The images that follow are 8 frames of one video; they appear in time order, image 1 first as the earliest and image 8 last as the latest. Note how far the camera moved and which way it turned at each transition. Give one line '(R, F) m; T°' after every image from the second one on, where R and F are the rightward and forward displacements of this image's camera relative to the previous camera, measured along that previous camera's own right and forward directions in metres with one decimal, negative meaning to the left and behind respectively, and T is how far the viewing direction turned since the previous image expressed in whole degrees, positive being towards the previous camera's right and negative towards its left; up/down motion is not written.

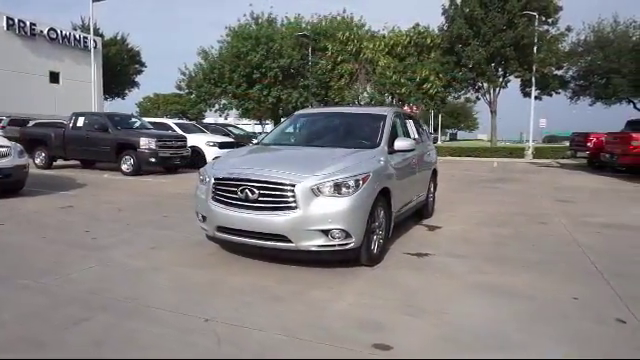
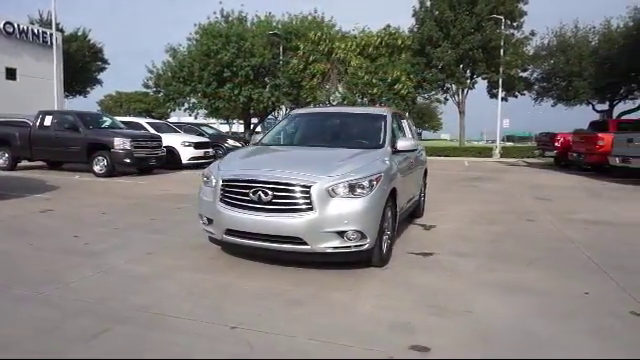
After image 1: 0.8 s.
(-0.6, +0.1) m; +5°
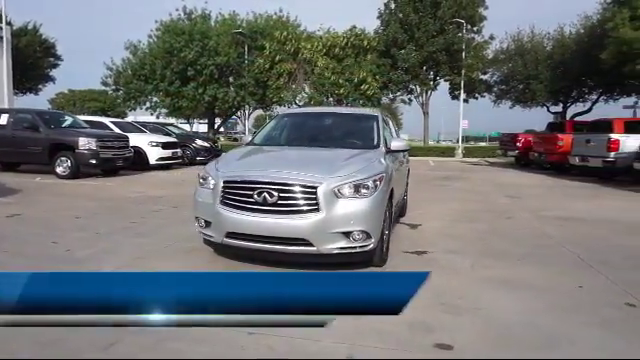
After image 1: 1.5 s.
(-0.6, +0.1) m; +5°
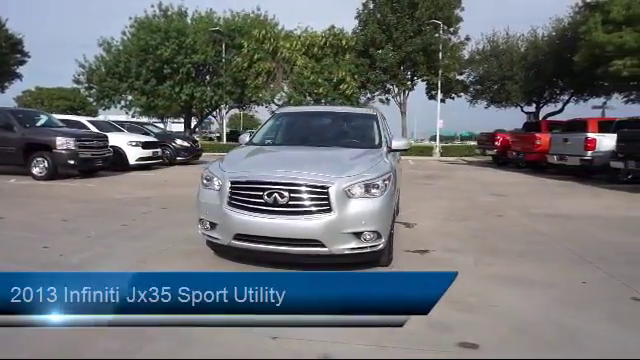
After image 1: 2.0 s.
(-0.5, +0.1) m; +3°
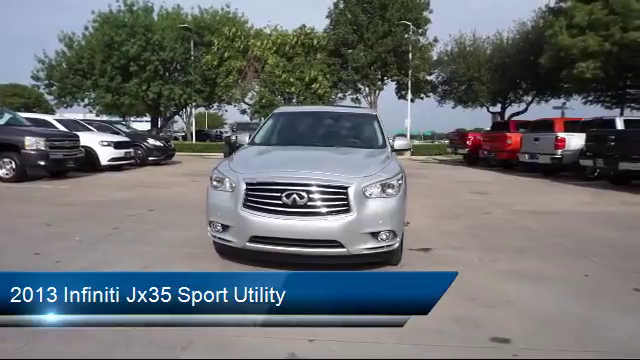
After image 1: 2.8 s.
(-0.7, 0.0) m; +5°
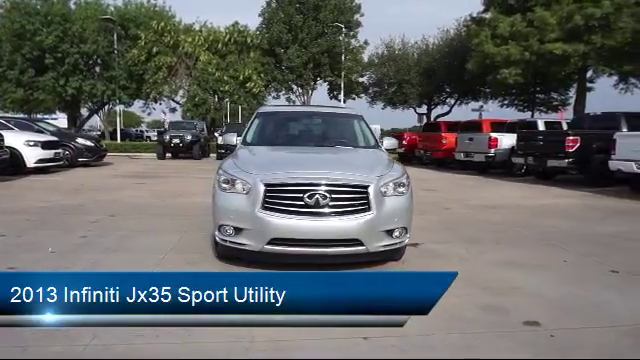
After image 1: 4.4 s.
(-1.2, +0.1) m; +10°
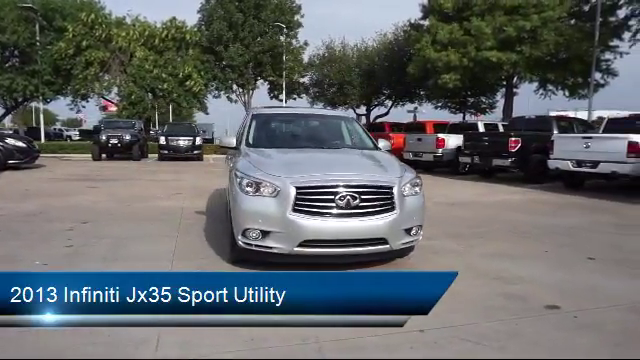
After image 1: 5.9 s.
(-1.3, 0.0) m; +9°
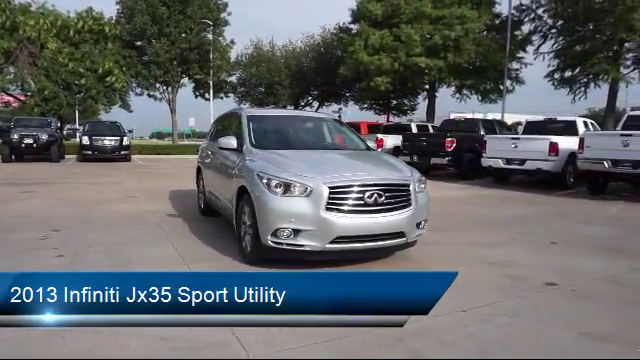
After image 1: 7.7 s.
(-1.6, -0.2) m; +11°
